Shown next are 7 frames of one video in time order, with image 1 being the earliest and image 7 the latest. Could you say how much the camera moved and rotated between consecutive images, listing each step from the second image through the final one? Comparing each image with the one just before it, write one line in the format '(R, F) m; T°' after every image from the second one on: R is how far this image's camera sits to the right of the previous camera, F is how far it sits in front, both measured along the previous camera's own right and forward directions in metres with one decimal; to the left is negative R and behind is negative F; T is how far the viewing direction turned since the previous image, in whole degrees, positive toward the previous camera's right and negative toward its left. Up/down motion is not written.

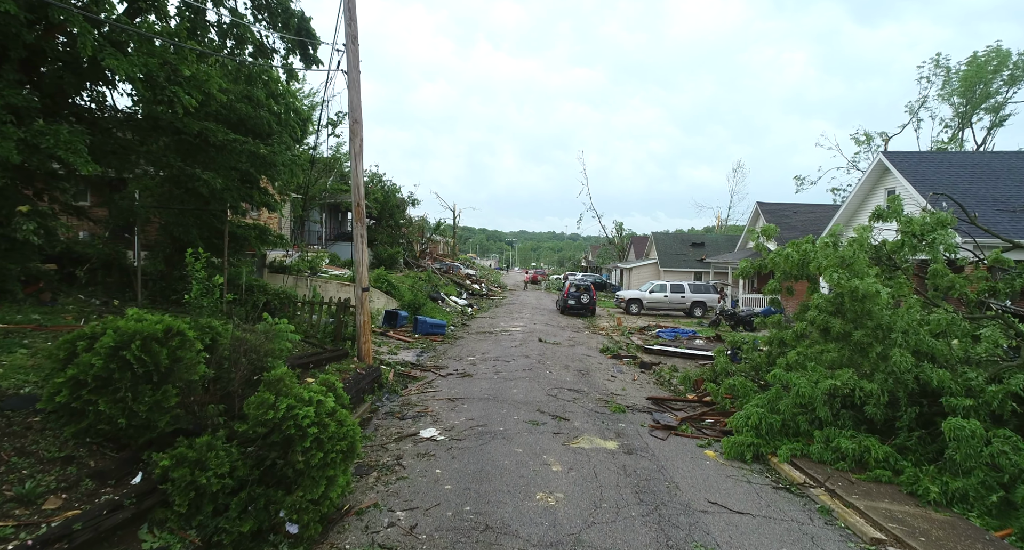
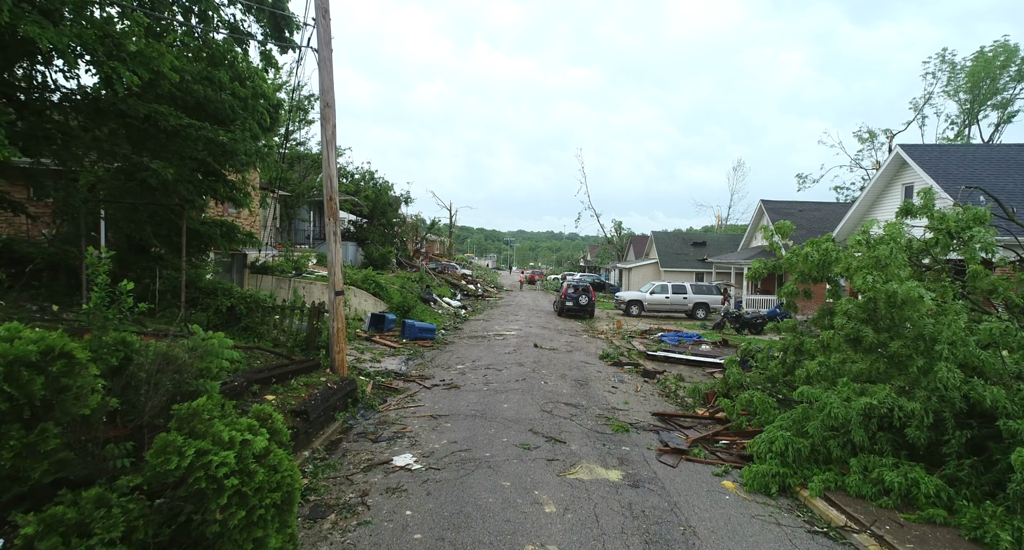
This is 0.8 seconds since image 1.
(+0.1, +0.9) m; 0°
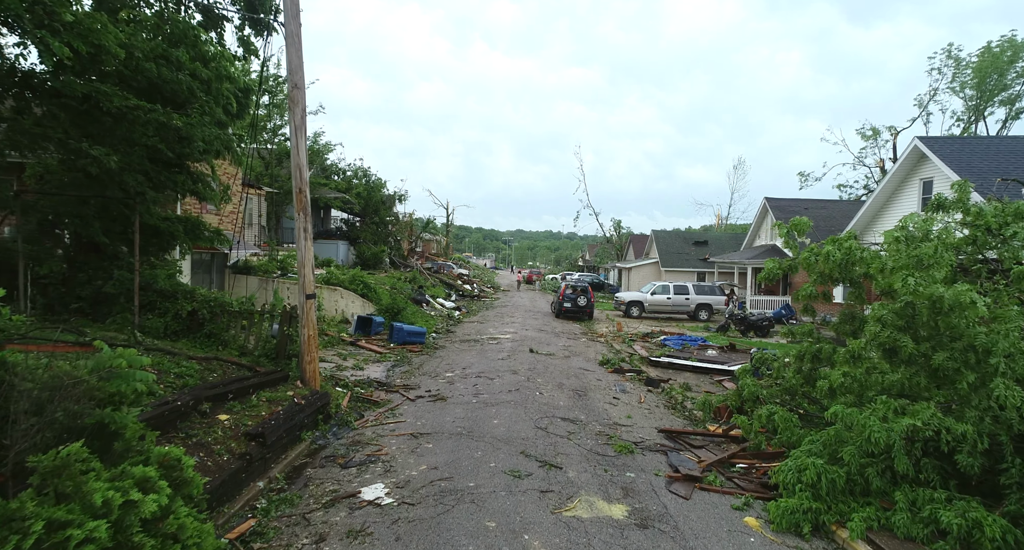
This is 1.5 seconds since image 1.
(+0.1, +0.8) m; 0°
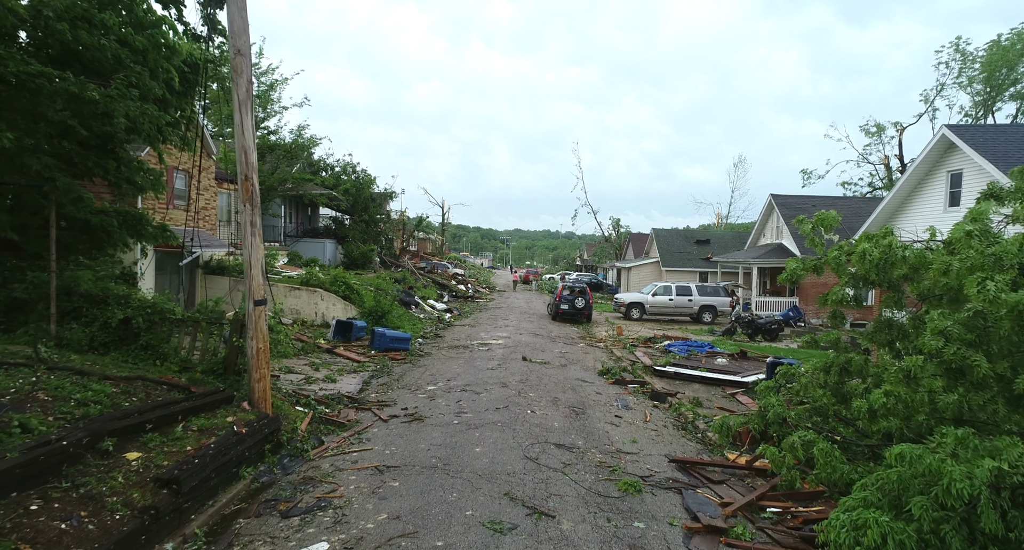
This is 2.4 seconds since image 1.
(+0.2, +1.1) m; 0°
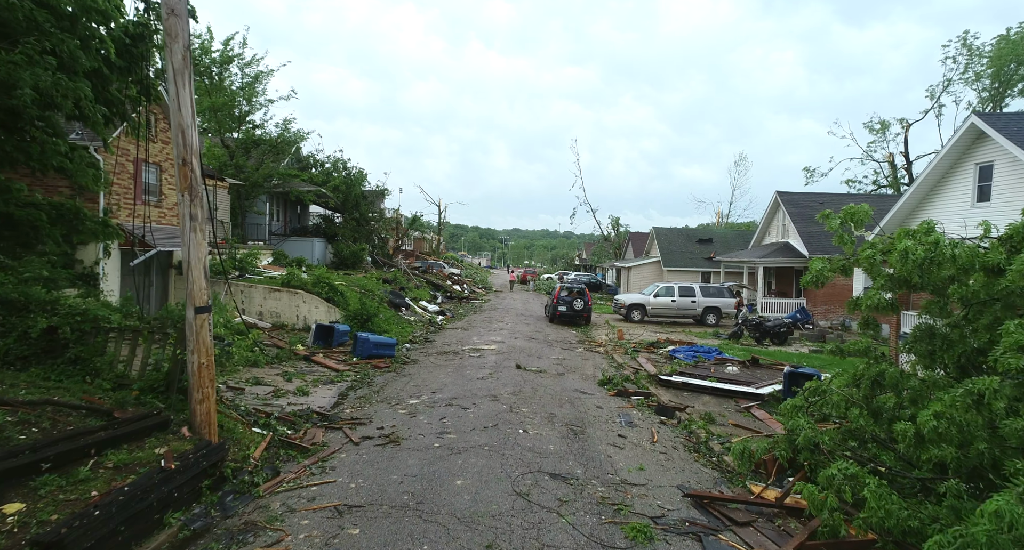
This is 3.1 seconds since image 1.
(+0.1, +0.9) m; 0°
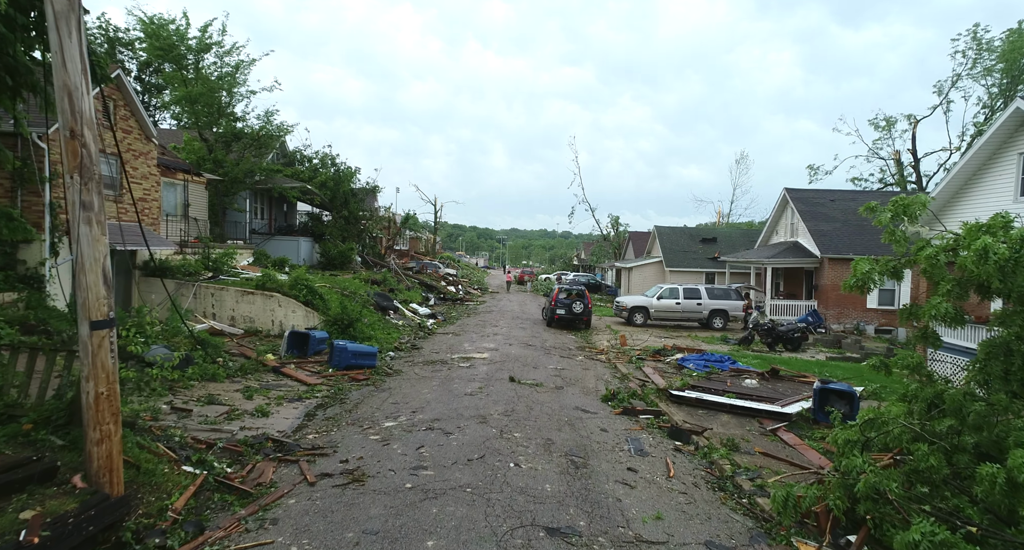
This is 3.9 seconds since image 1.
(+0.1, +1.1) m; 0°
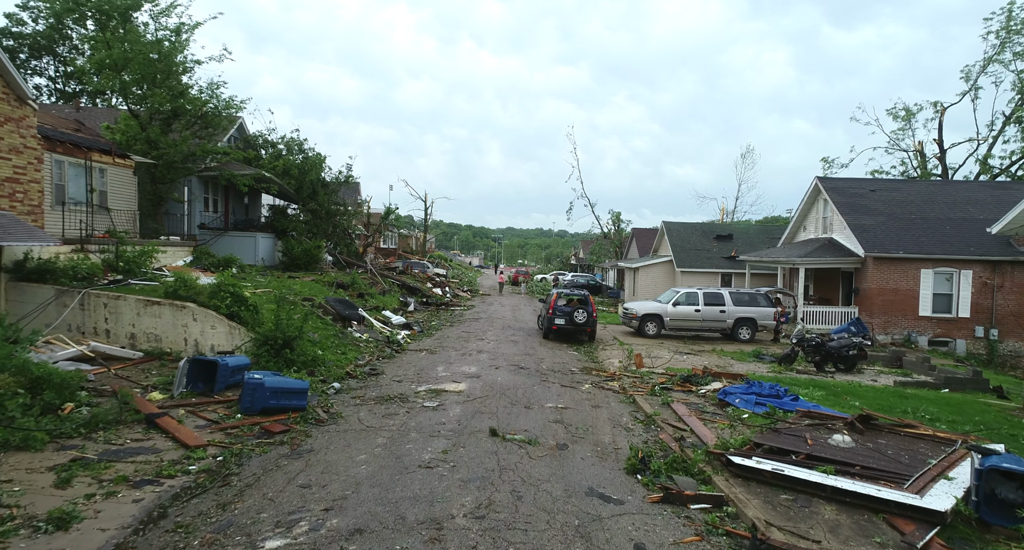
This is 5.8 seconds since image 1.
(+0.2, +3.0) m; +1°
